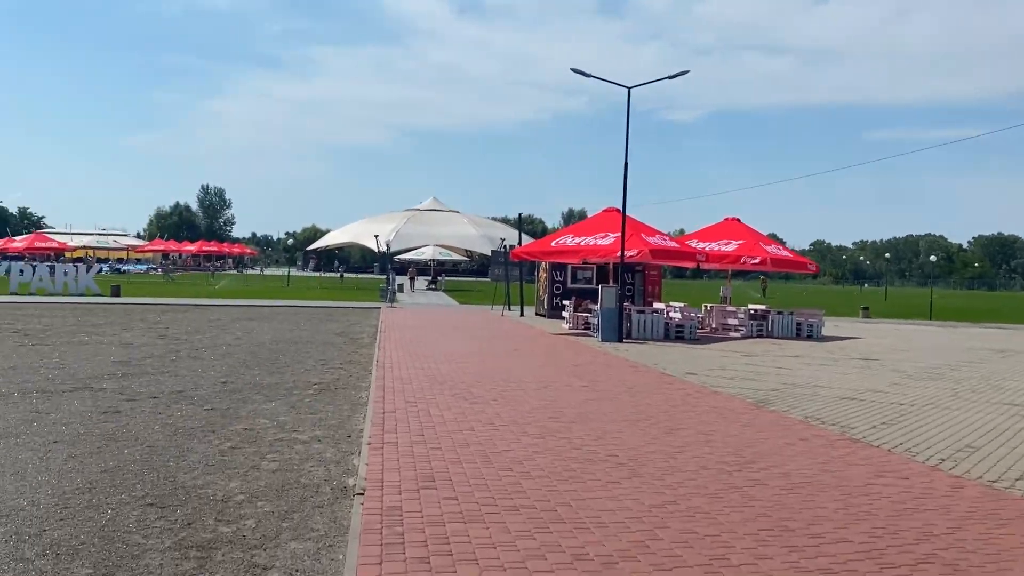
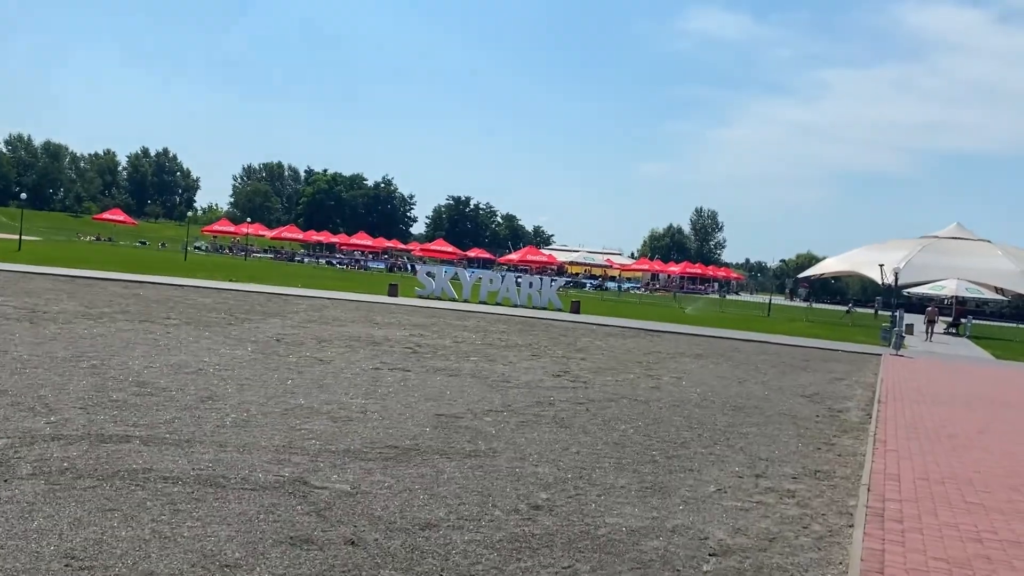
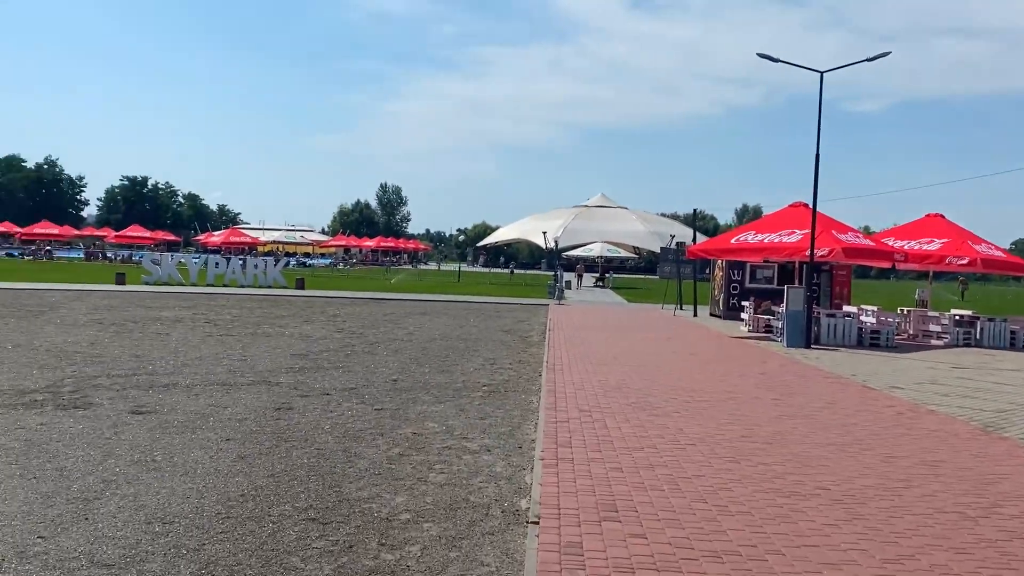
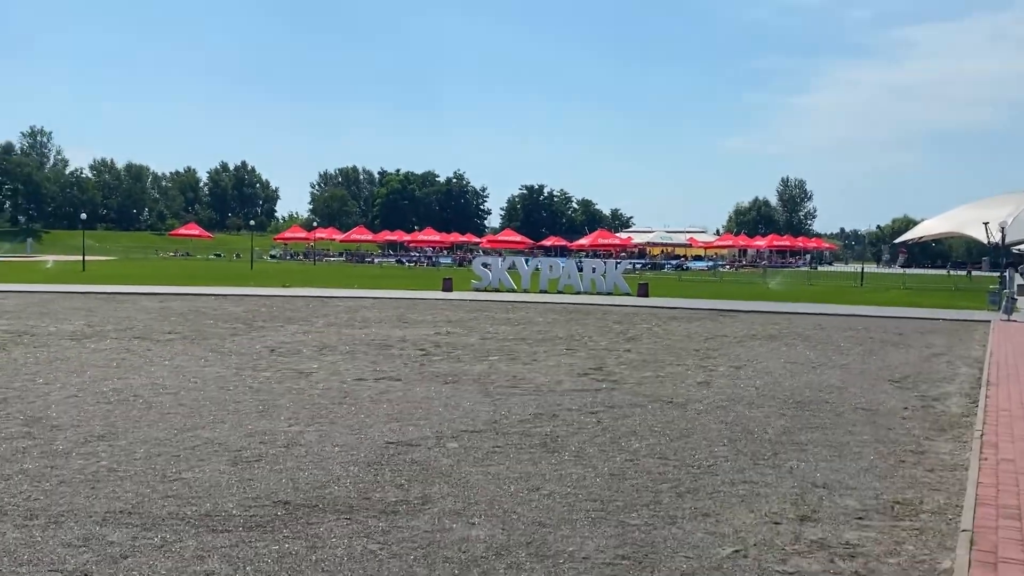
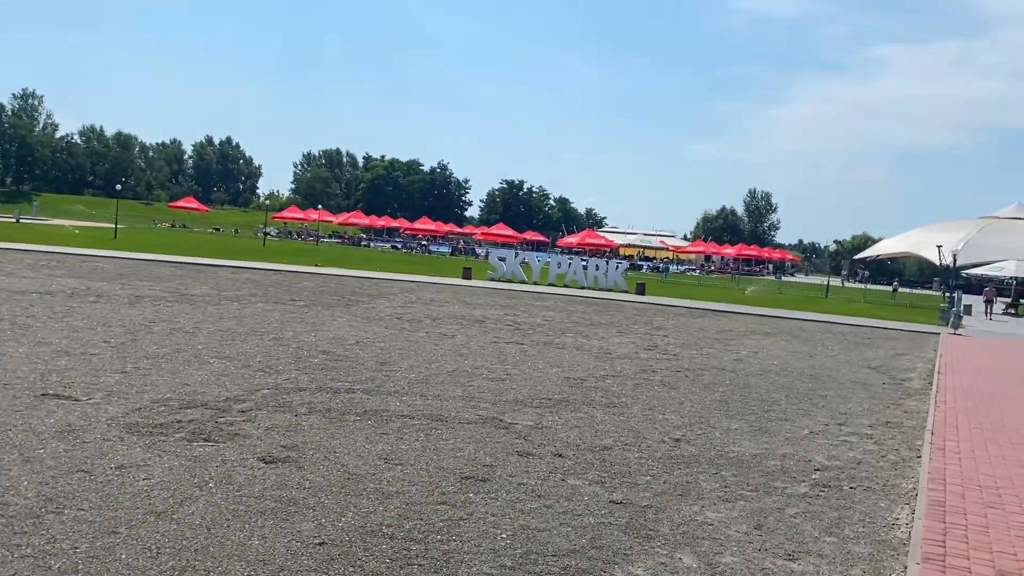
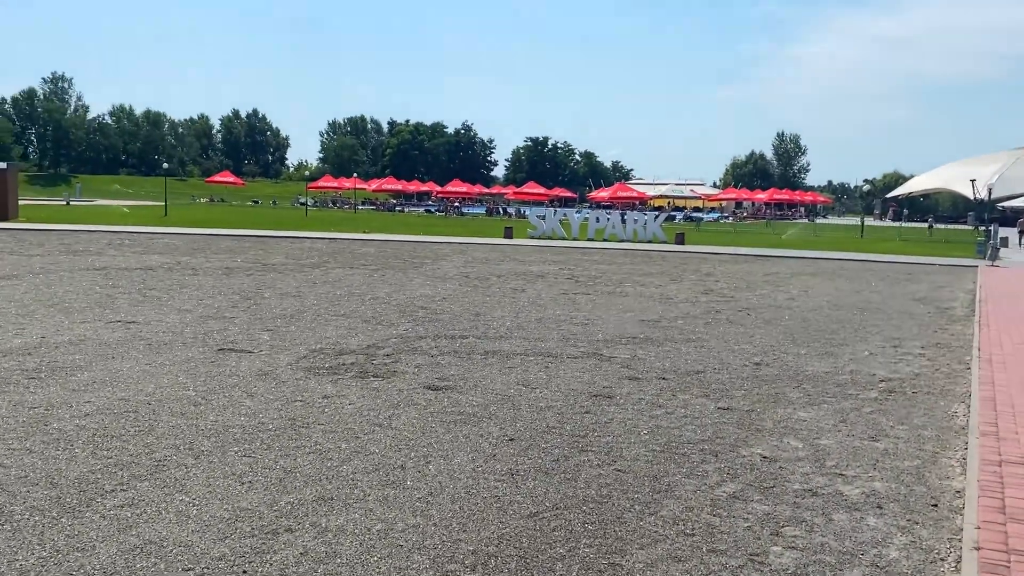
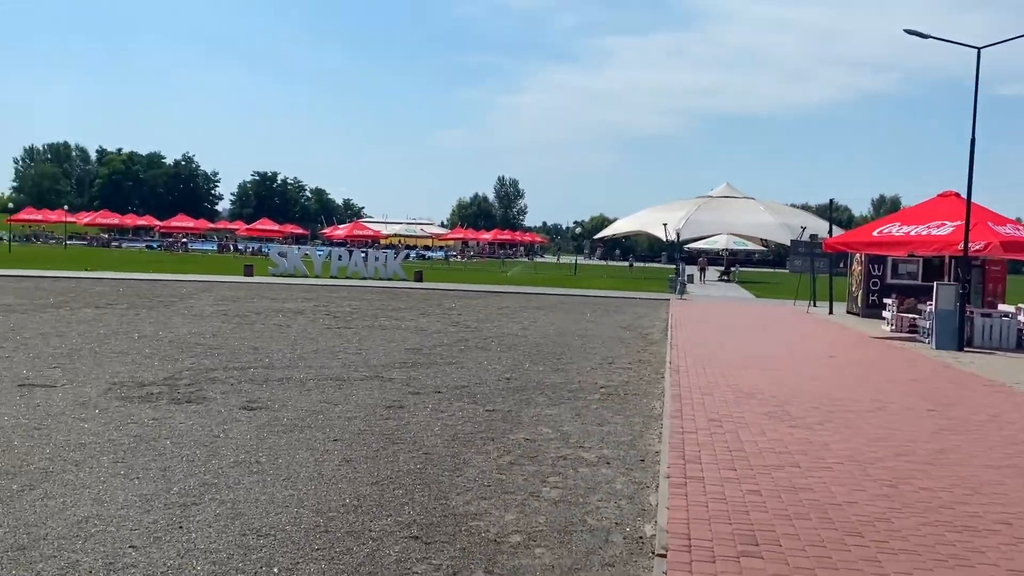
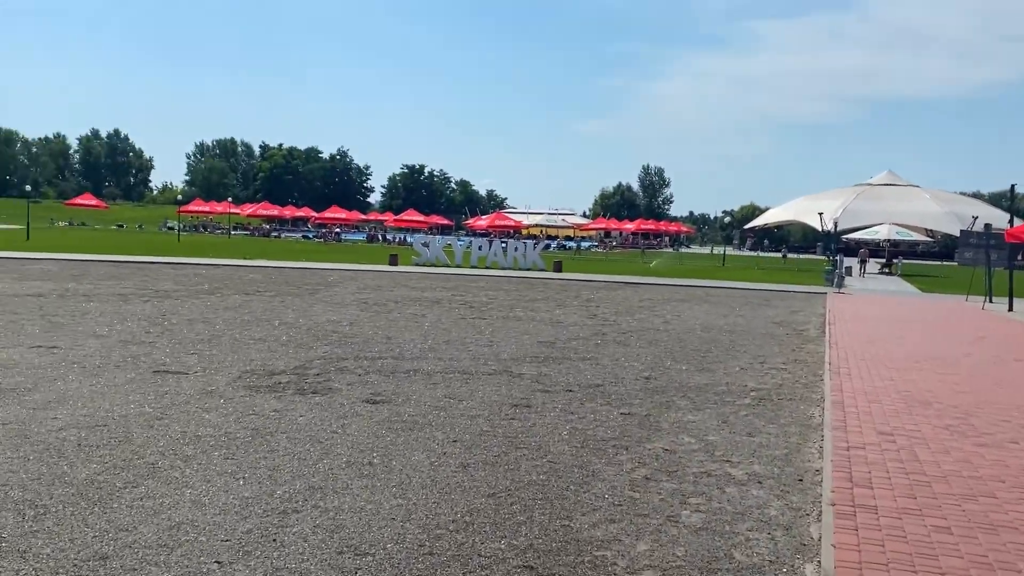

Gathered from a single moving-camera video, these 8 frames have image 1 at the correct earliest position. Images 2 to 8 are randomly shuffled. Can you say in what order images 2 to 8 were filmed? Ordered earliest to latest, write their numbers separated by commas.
3, 7, 8, 6, 5, 2, 4
